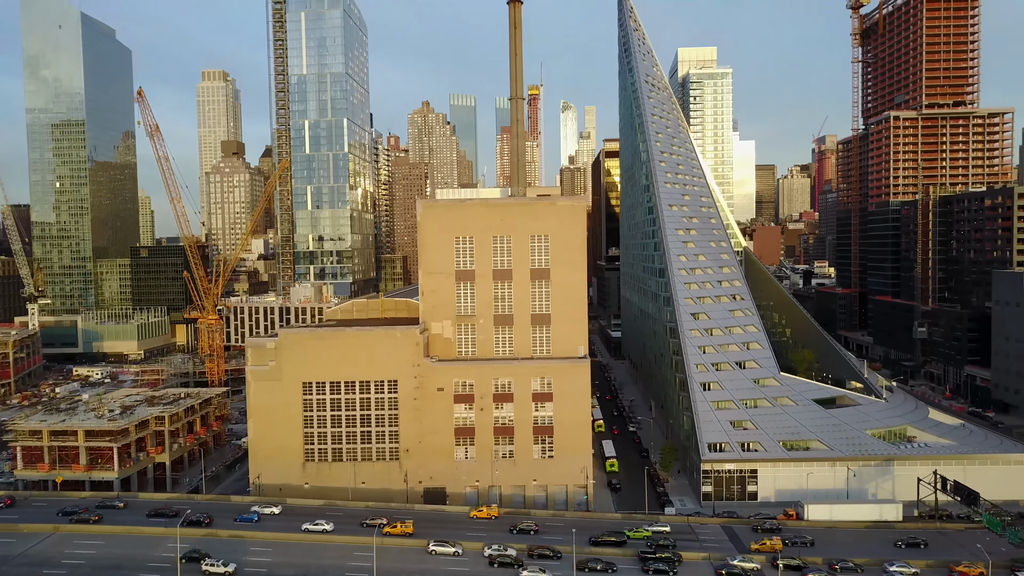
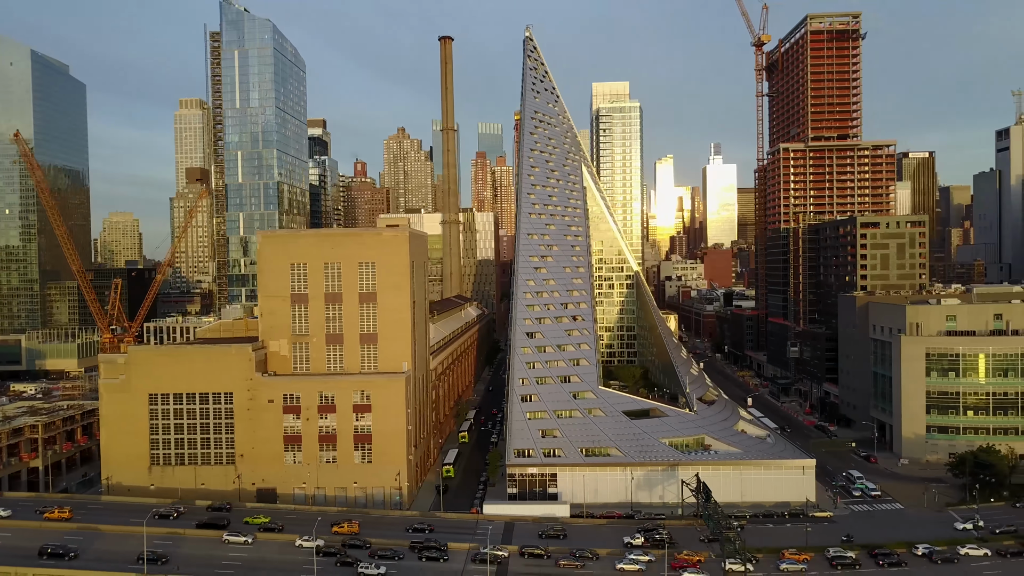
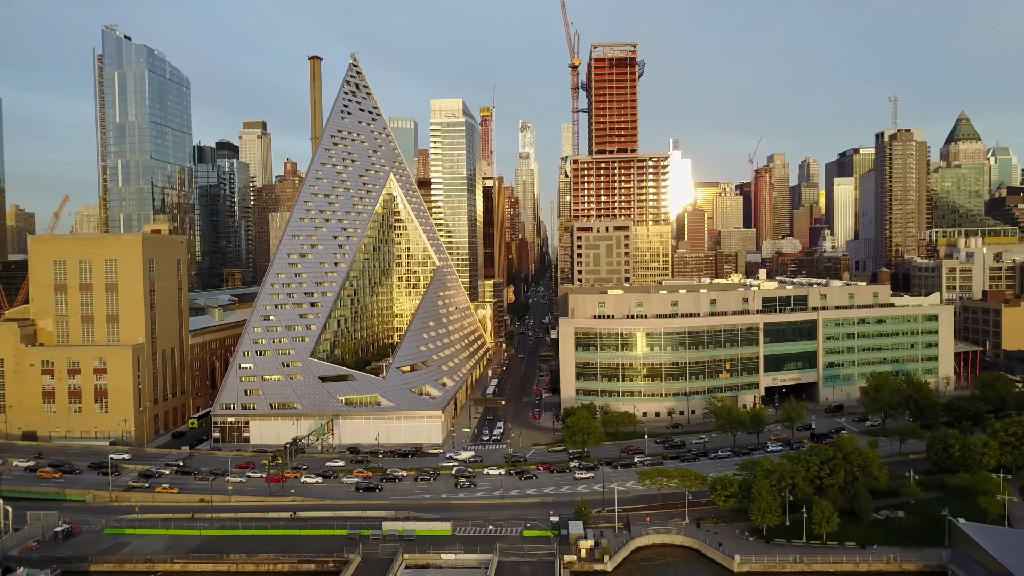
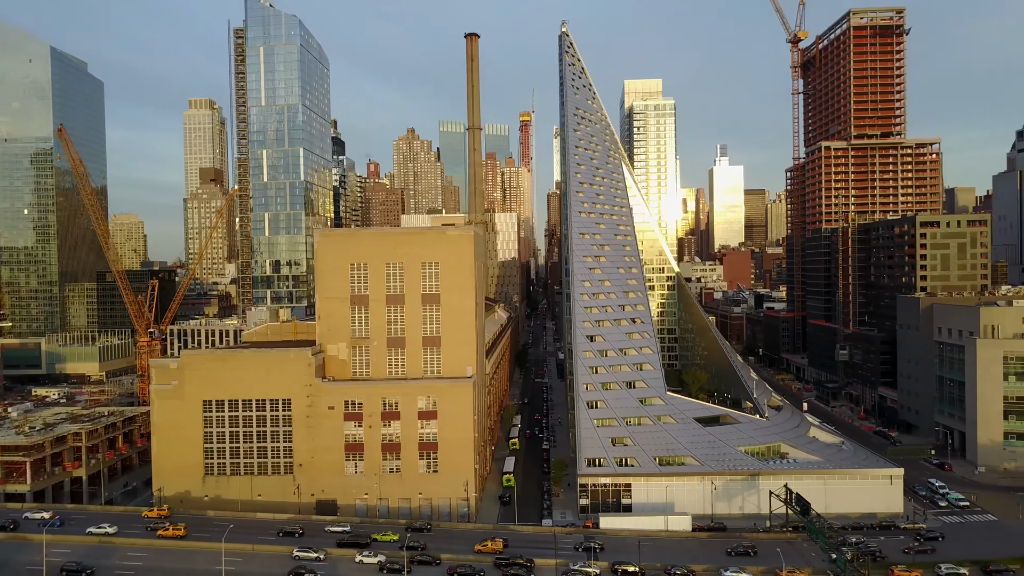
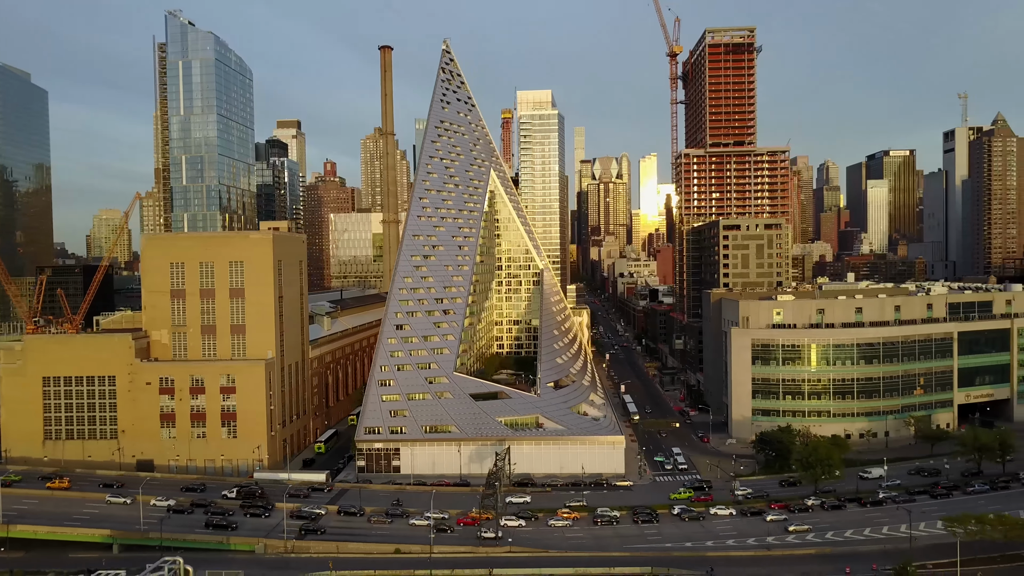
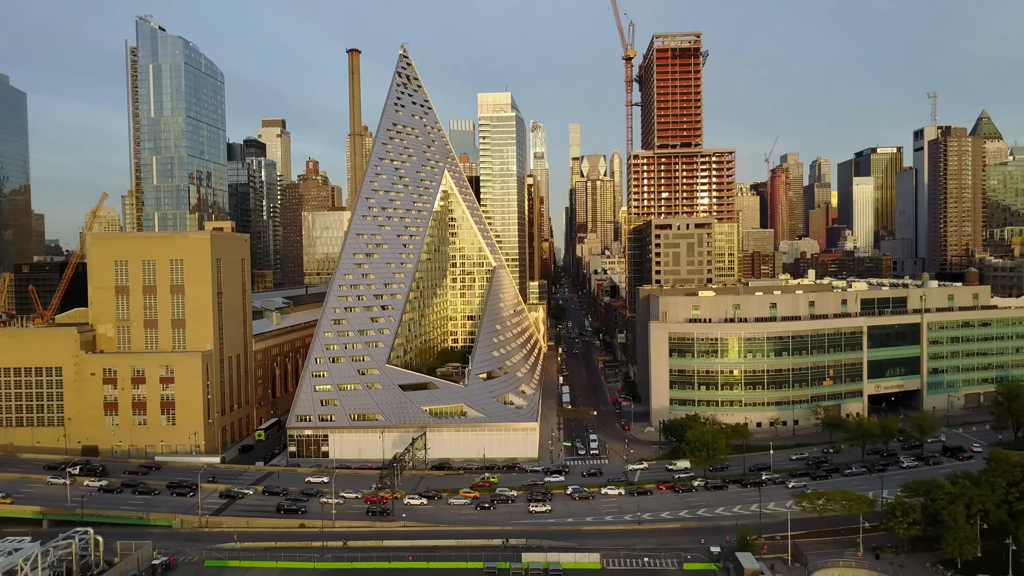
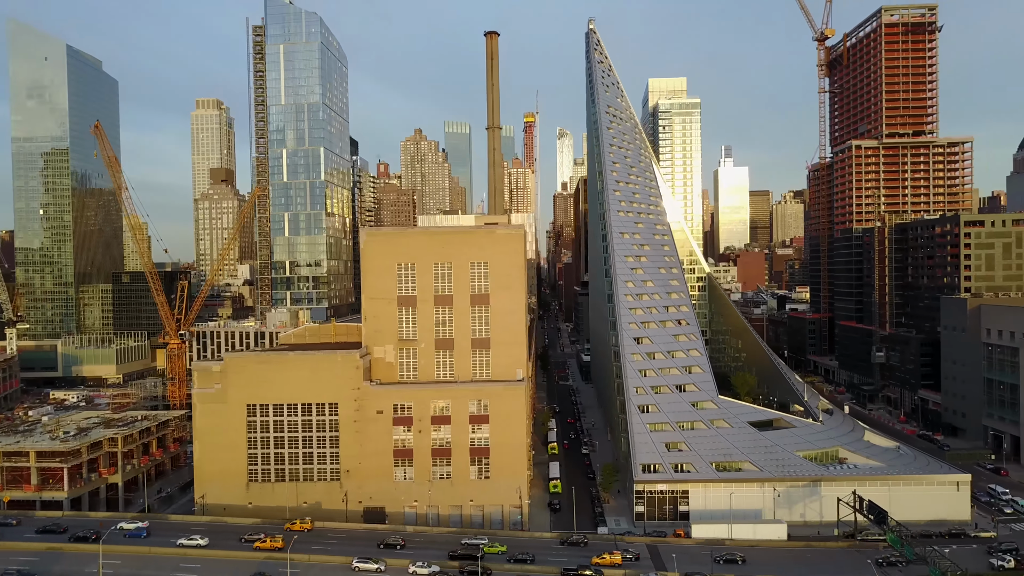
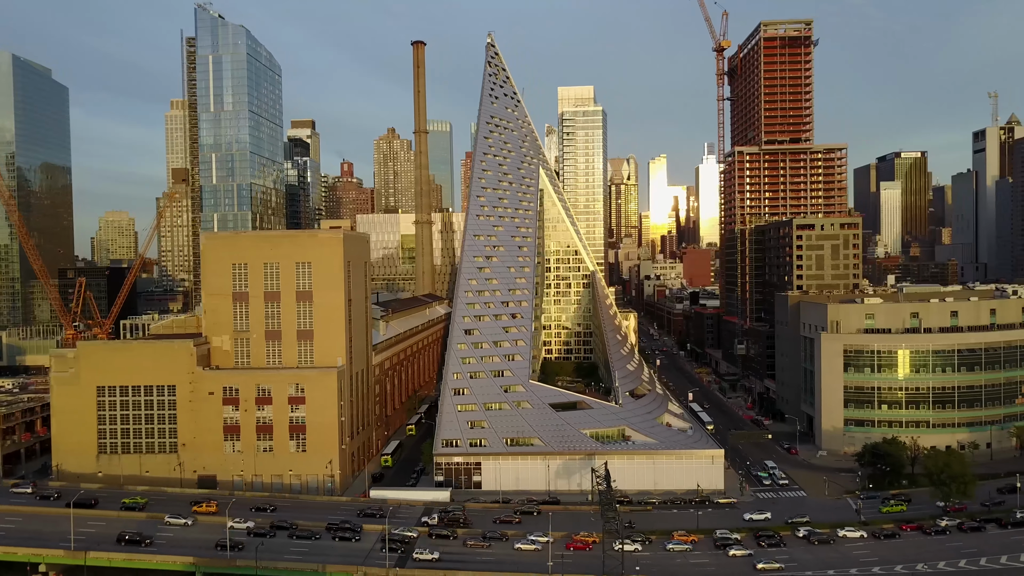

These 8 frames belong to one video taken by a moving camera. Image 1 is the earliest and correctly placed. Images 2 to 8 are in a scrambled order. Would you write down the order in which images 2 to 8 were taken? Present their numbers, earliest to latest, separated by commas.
7, 4, 2, 8, 5, 6, 3
